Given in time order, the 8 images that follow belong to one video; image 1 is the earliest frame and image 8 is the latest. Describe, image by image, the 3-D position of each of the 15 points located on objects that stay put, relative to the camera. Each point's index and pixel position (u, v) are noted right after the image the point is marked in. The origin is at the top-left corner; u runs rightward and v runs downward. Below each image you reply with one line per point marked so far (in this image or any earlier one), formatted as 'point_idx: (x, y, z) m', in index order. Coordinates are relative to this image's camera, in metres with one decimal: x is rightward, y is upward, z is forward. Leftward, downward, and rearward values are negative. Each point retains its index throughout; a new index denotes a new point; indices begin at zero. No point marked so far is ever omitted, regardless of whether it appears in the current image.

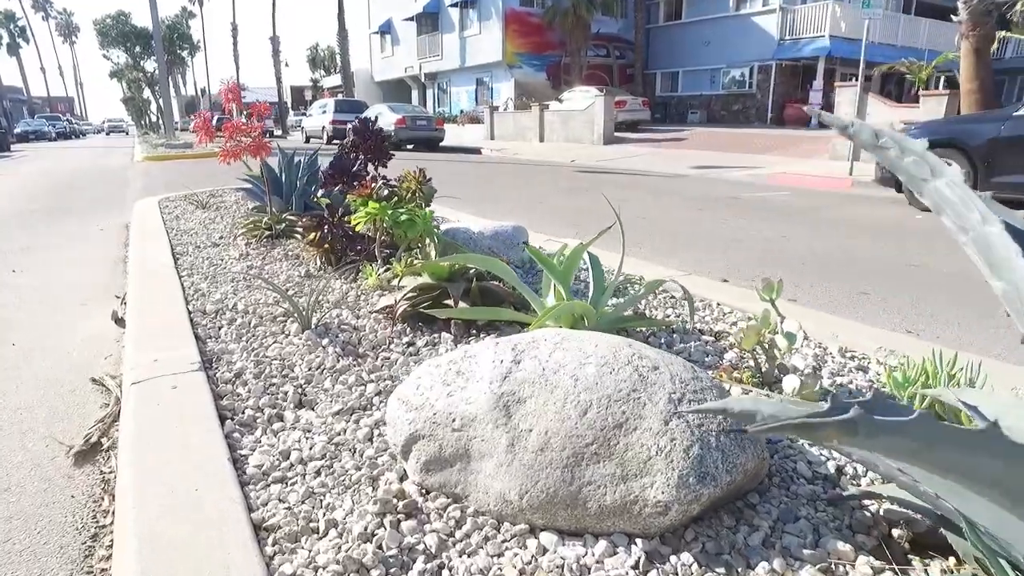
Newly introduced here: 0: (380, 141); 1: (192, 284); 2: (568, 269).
0: (-1.2, +1.3, +5.6) m
1: (-2.7, 0.0, +5.3) m
2: (+0.4, +0.1, +3.8) m
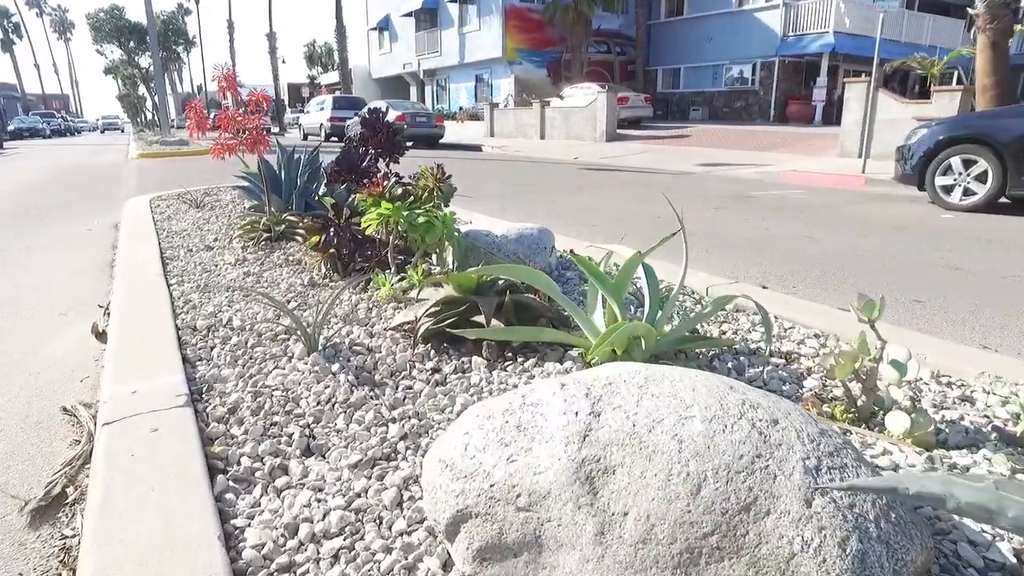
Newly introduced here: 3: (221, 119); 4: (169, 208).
0: (-1.0, +1.2, +5.0) m
1: (-2.5, 0.0, +4.7) m
2: (+0.6, 0.0, +3.2) m
3: (-2.8, +1.6, +5.9) m
4: (-5.0, +1.2, +9.1) m
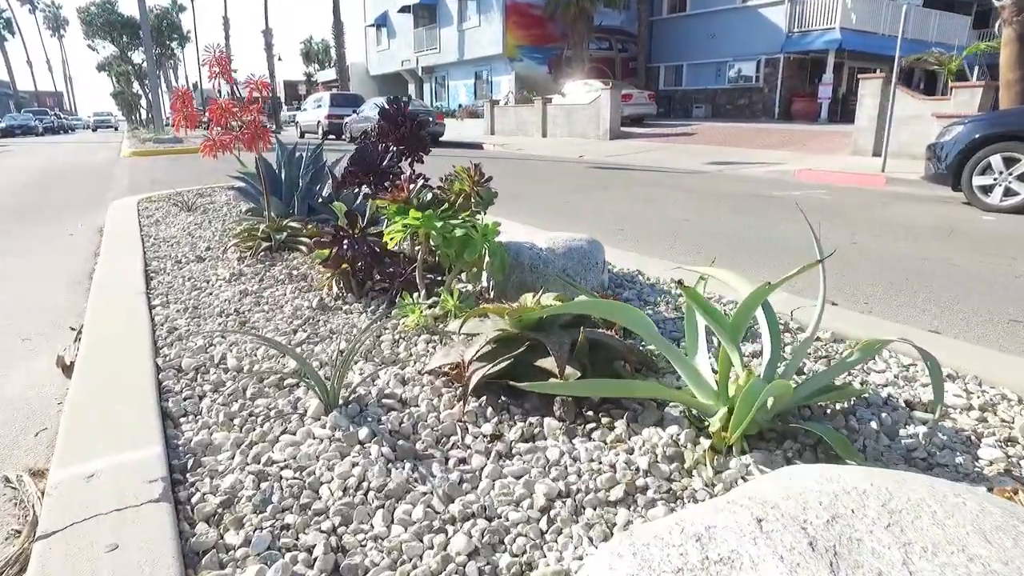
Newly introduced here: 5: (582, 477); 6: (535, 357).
0: (-0.6, +1.1, +4.2) m
1: (-2.2, -0.2, +3.9) m
2: (+0.9, -0.1, +2.5) m
3: (-2.5, +1.5, +5.1) m
4: (-4.7, +1.0, +8.3) m
5: (+0.2, -0.7, +2.2) m
6: (+0.1, -0.3, +2.8) m
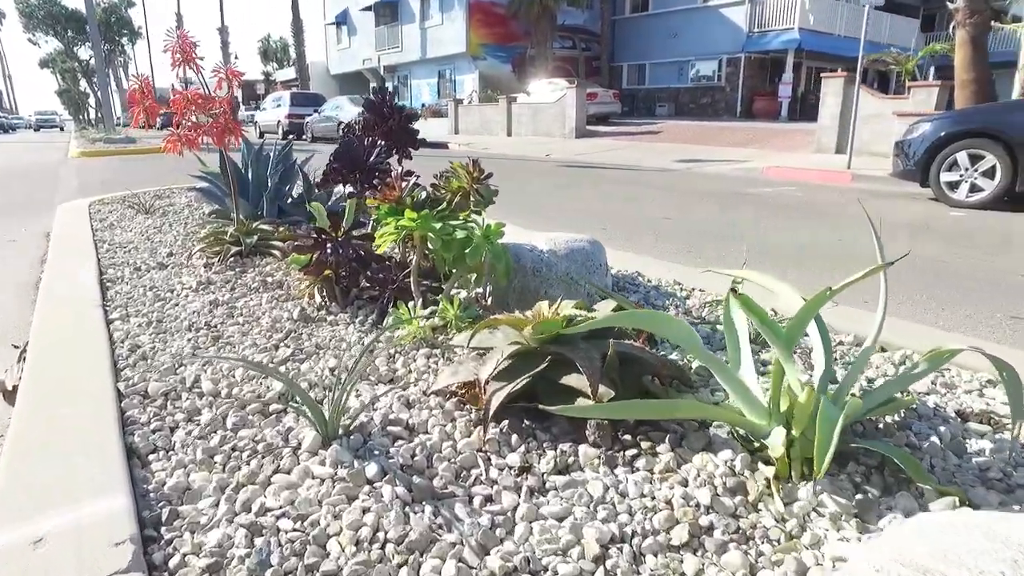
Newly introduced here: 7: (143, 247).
0: (-0.7, +1.0, +3.9) m
1: (-2.2, -0.3, +3.5) m
2: (+1.0, -0.1, +2.2) m
3: (-2.5, +1.4, +4.7) m
4: (-4.9, +0.9, +7.7) m
5: (+0.4, -0.7, +1.9) m
6: (+0.2, -0.3, +2.5) m
7: (-3.5, +0.4, +5.9) m
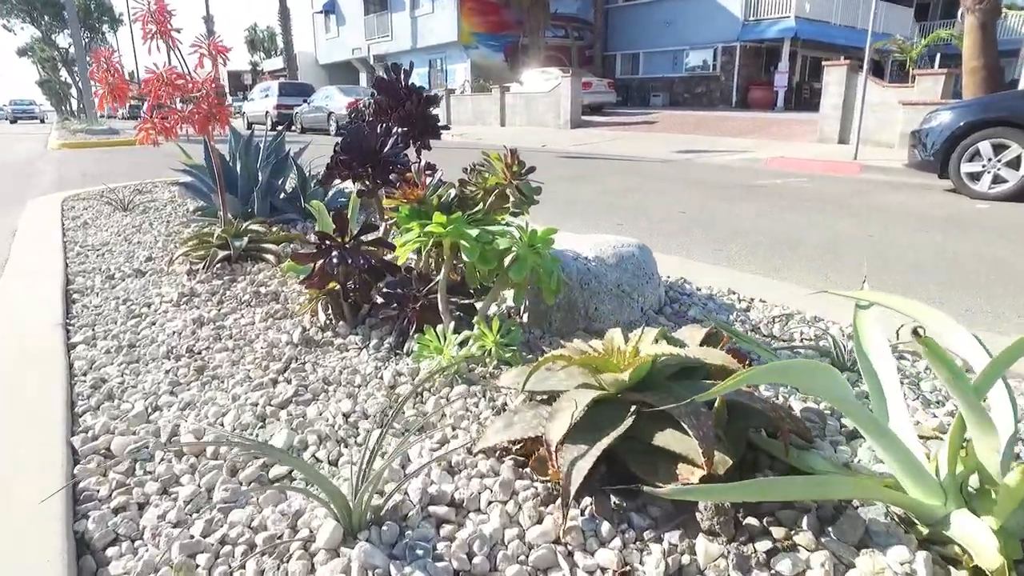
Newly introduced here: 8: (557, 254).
0: (-0.5, +0.9, +3.2) m
1: (-1.9, -0.4, +2.9) m
2: (+1.2, -0.2, +1.6) m
3: (-2.3, +1.3, +4.0) m
4: (-4.8, +0.8, +7.0) m
5: (+0.6, -0.8, +1.3) m
6: (+0.4, -0.4, +1.9) m
7: (-3.3, +0.3, +5.2) m
8: (+0.2, +0.2, +3.1) m
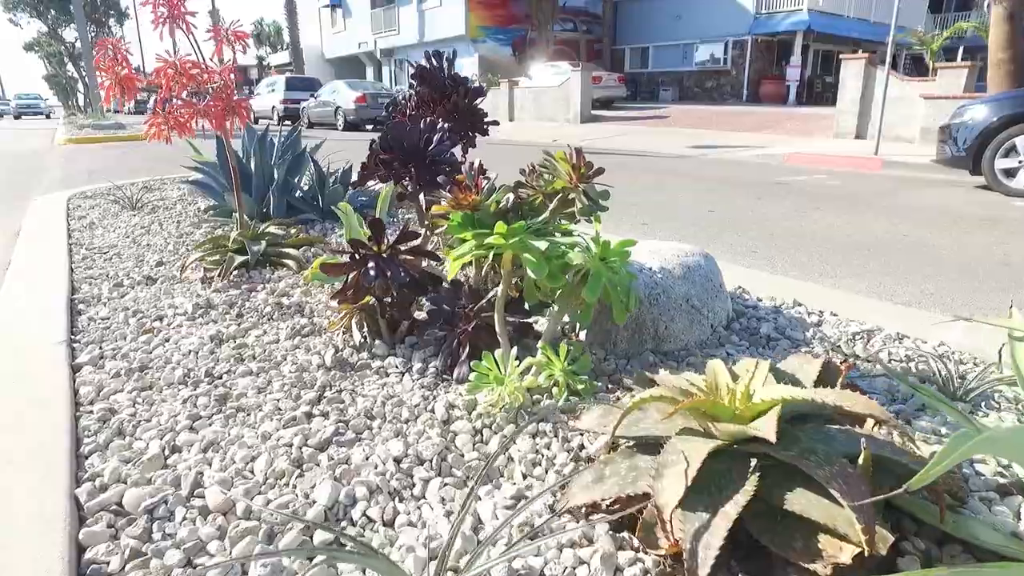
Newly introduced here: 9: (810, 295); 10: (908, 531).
0: (-0.2, +0.9, +2.9) m
1: (-1.7, -0.4, +2.5) m
2: (+1.5, -0.3, +1.3) m
3: (-2.1, +1.3, +3.7) m
4: (-4.5, +0.8, +6.7) m
5: (+0.9, -0.9, +1.0) m
6: (+0.7, -0.5, +1.6) m
7: (-3.0, +0.3, +4.9) m
8: (+0.5, +0.1, +2.8) m
9: (+1.9, 0.0, +3.9) m
10: (+1.1, -0.7, +1.7) m
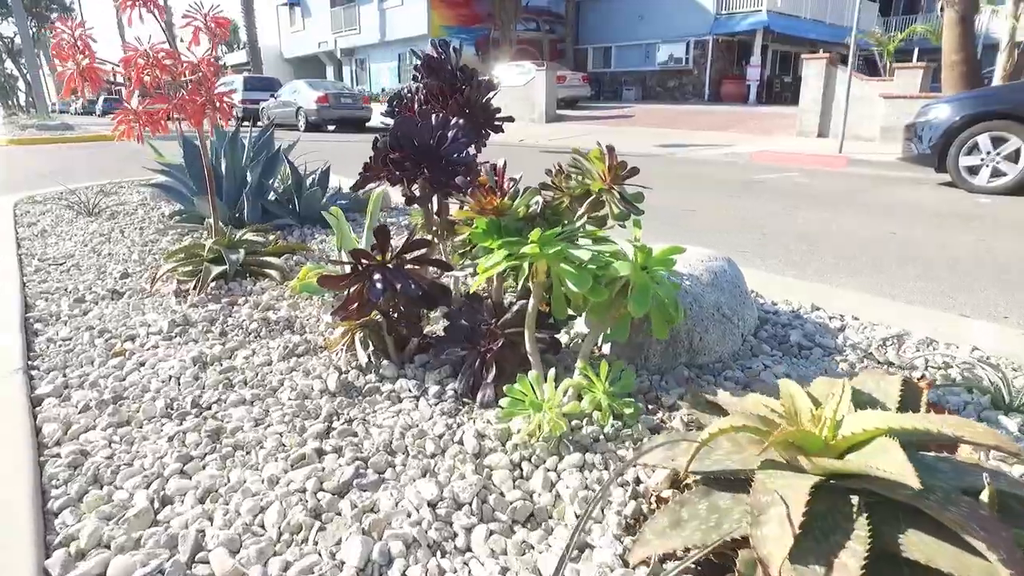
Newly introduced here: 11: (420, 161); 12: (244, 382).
0: (-0.1, +0.8, +2.6) m
1: (-1.6, -0.5, +2.2) m
2: (+1.7, -0.3, +1.1) m
3: (-2.0, +1.2, +3.3) m
4: (-4.6, +0.7, +6.2) m
5: (+1.1, -0.9, +0.8) m
6: (+0.8, -0.5, +1.4) m
7: (-3.0, +0.2, +4.5) m
8: (+0.6, +0.1, +2.6) m
9: (+1.9, -0.1, +3.8) m
10: (+1.2, -0.7, +1.5) m
11: (-0.3, +0.5, +2.4) m
12: (-1.1, -0.4, +2.5) m
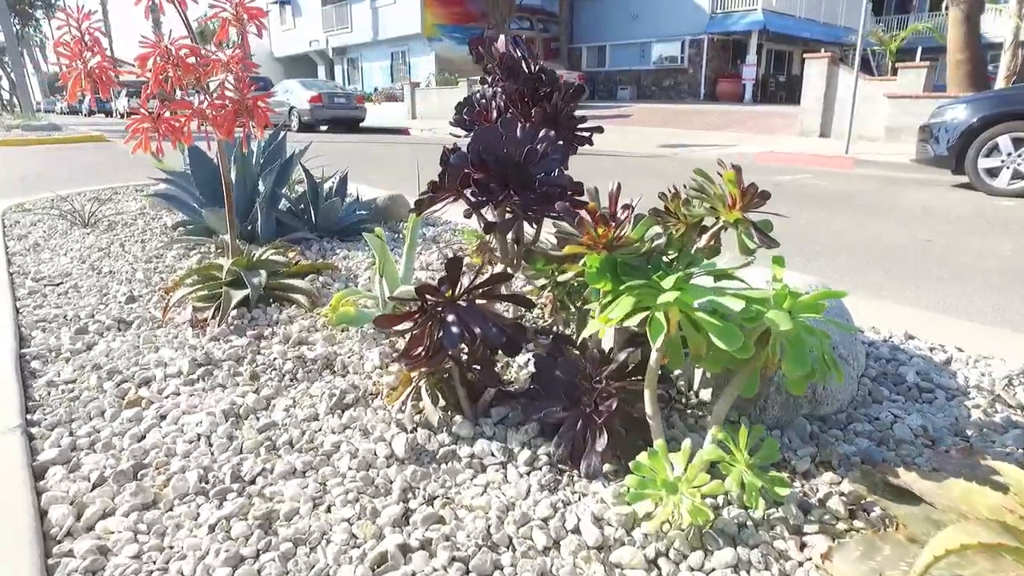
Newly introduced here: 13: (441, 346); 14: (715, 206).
0: (+0.2, +0.7, +2.2) m
1: (-1.2, -0.7, +1.8) m
2: (+2.0, -0.5, +0.7) m
3: (-1.7, +1.0, +2.9) m
4: (-4.3, +0.5, +5.7) m
5: (+1.4, -1.0, +0.4) m
6: (+1.2, -0.7, +1.0) m
7: (-2.7, 0.0, +4.0) m
8: (+0.9, -0.1, +2.2) m
9: (+2.2, -0.2, +3.4) m
10: (+1.6, -0.8, +1.1) m
11: (0.0, +0.3, +2.0) m
12: (-0.7, -0.5, +2.1) m
13: (-0.2, -0.2, +2.0) m
14: (+0.6, +0.3, +1.9) m
